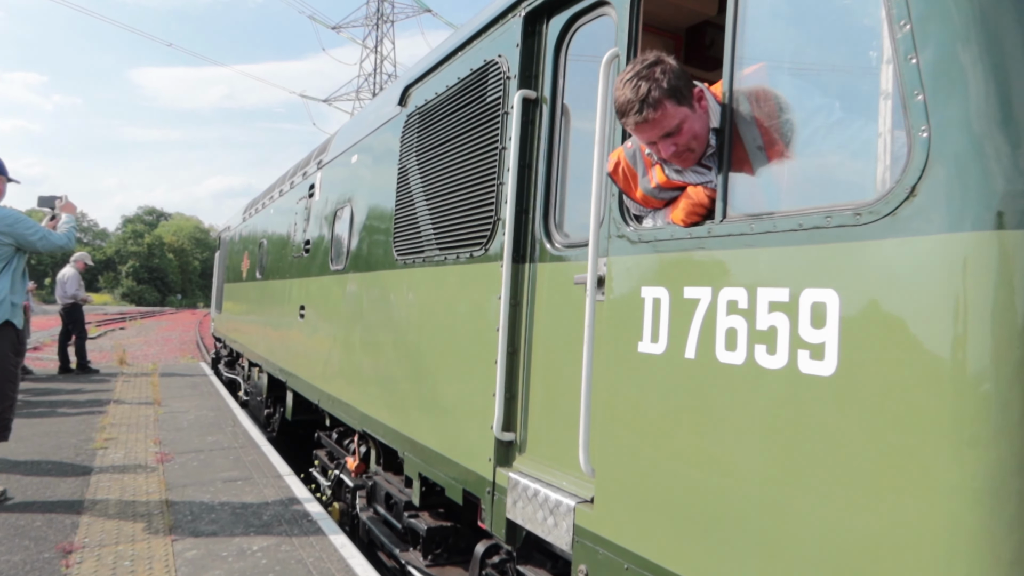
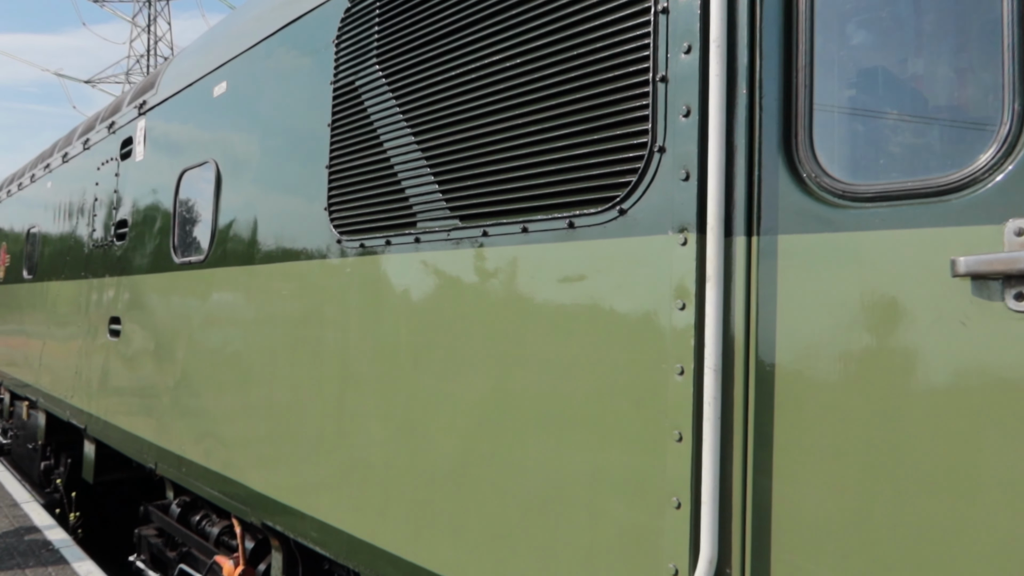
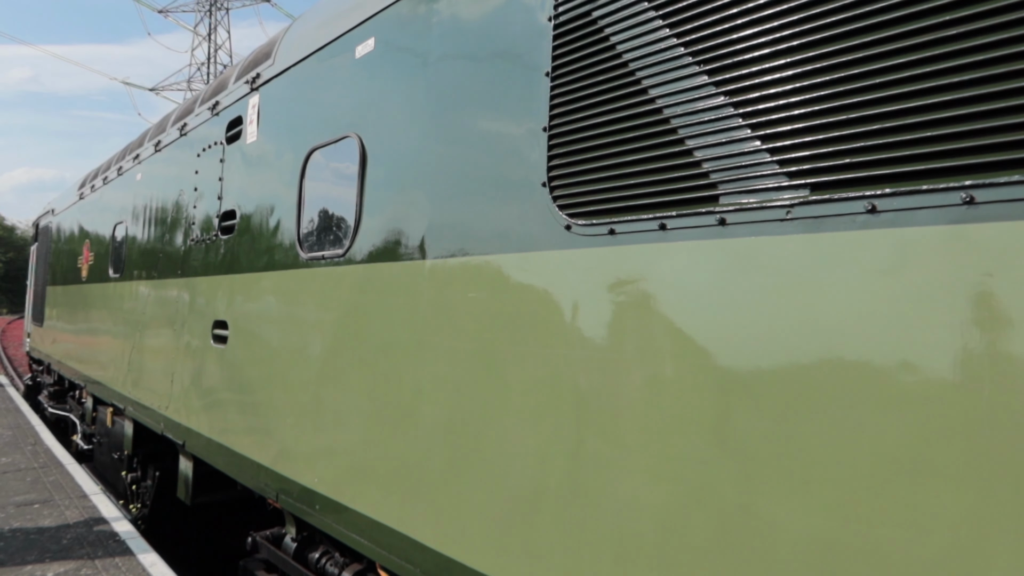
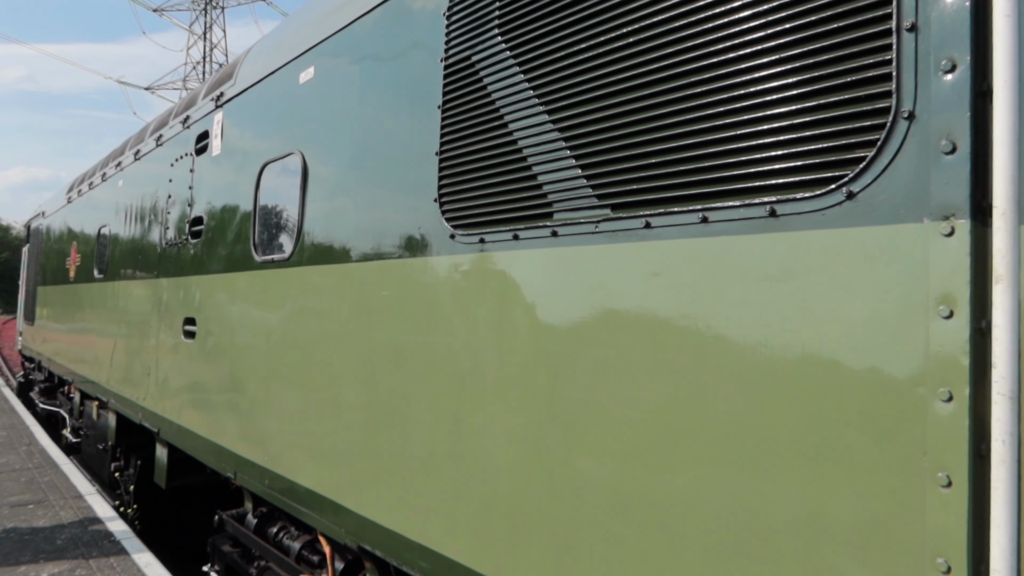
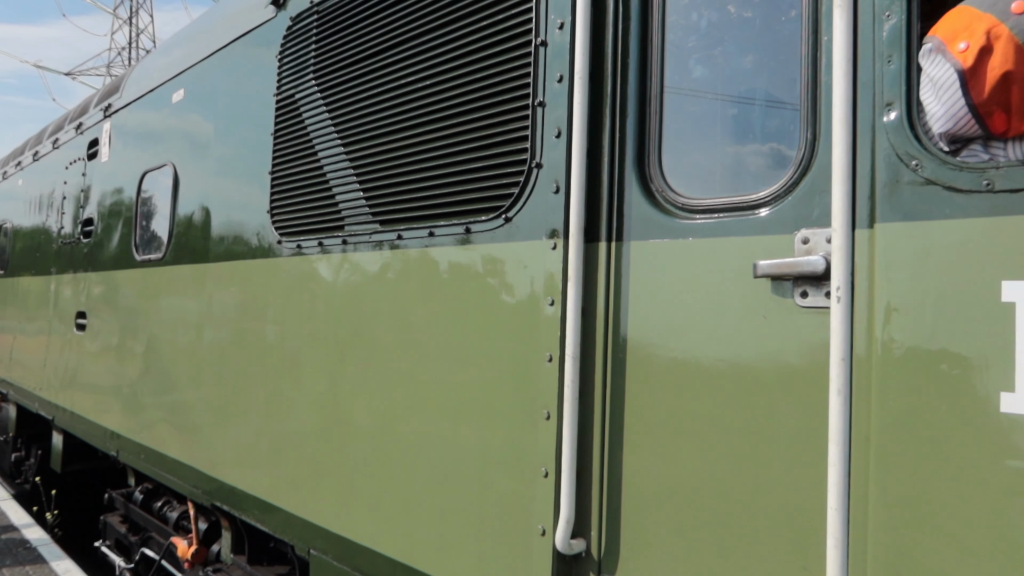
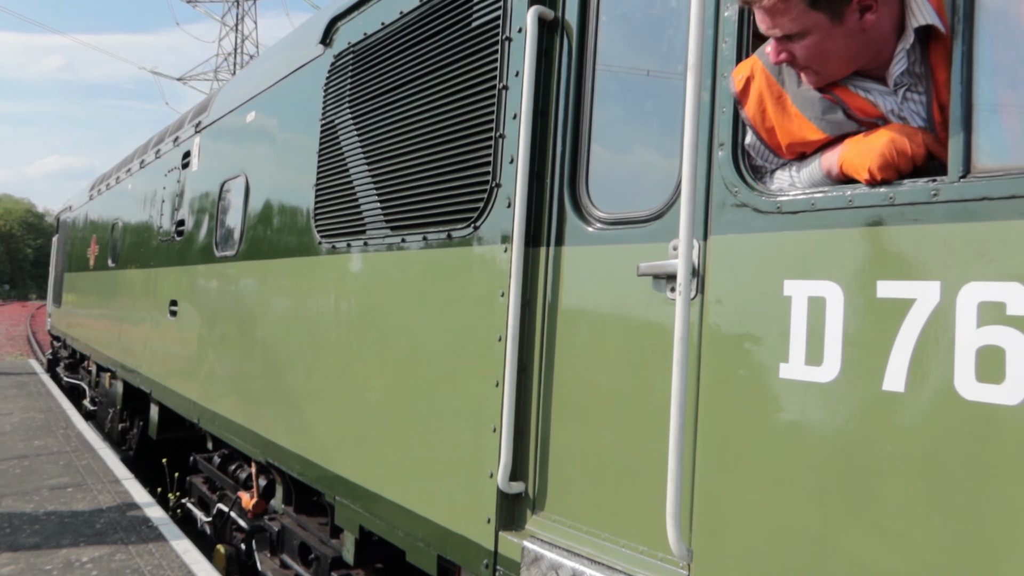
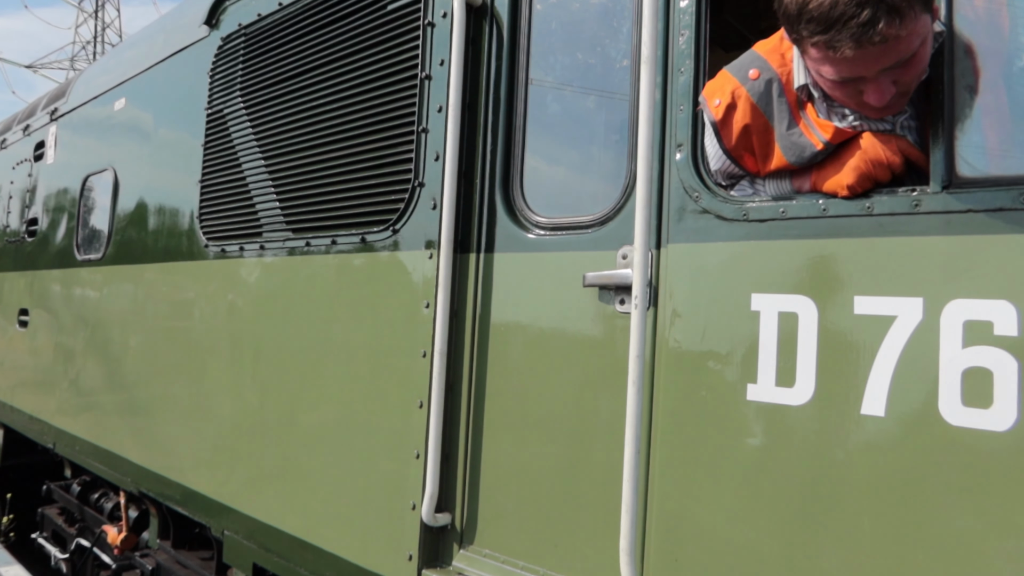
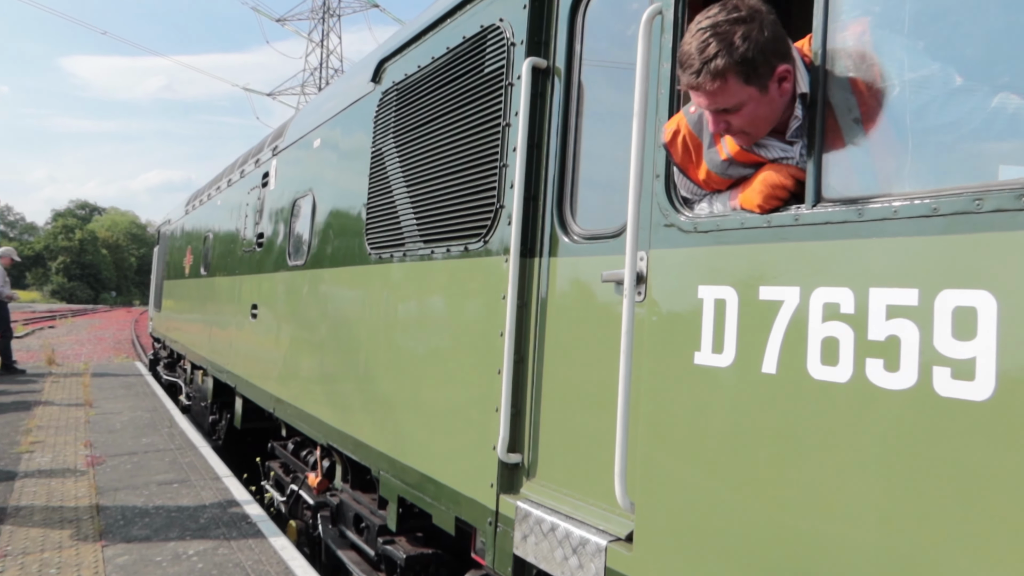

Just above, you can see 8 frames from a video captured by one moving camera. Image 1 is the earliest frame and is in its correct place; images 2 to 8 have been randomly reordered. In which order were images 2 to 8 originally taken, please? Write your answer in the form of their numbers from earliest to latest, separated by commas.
8, 6, 7, 5, 2, 4, 3
